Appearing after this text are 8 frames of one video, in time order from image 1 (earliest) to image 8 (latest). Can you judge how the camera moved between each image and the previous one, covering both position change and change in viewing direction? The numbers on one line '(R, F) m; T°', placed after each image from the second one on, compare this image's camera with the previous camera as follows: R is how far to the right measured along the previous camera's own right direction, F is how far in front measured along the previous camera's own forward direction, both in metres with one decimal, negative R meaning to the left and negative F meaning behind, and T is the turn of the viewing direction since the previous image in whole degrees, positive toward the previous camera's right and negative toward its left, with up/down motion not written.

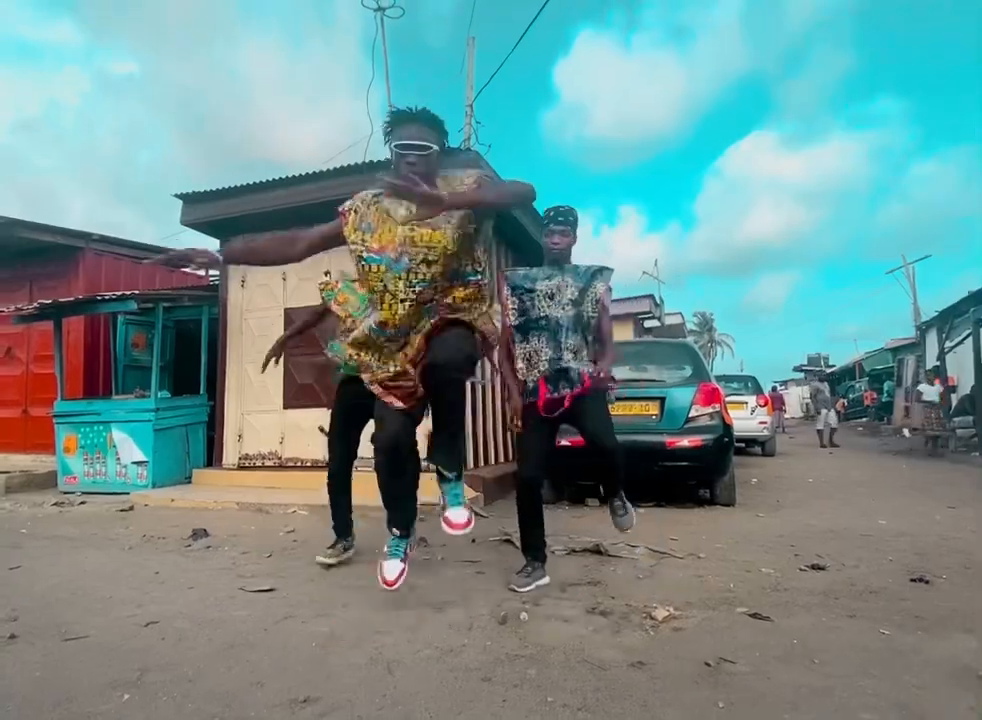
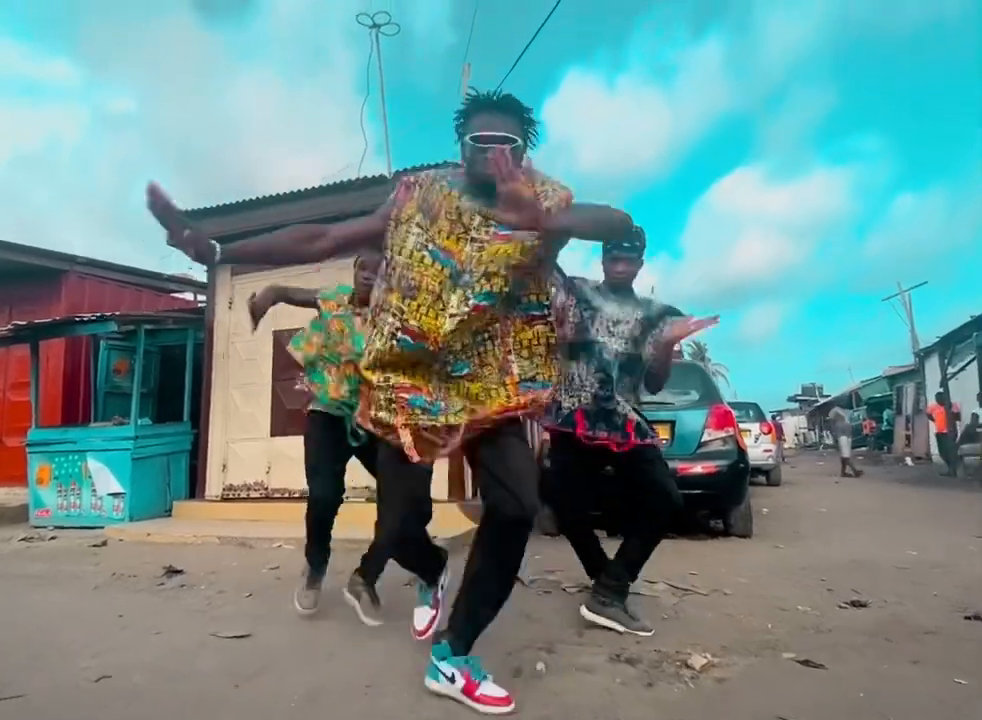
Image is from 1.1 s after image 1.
(-0.1, +0.4) m; +1°
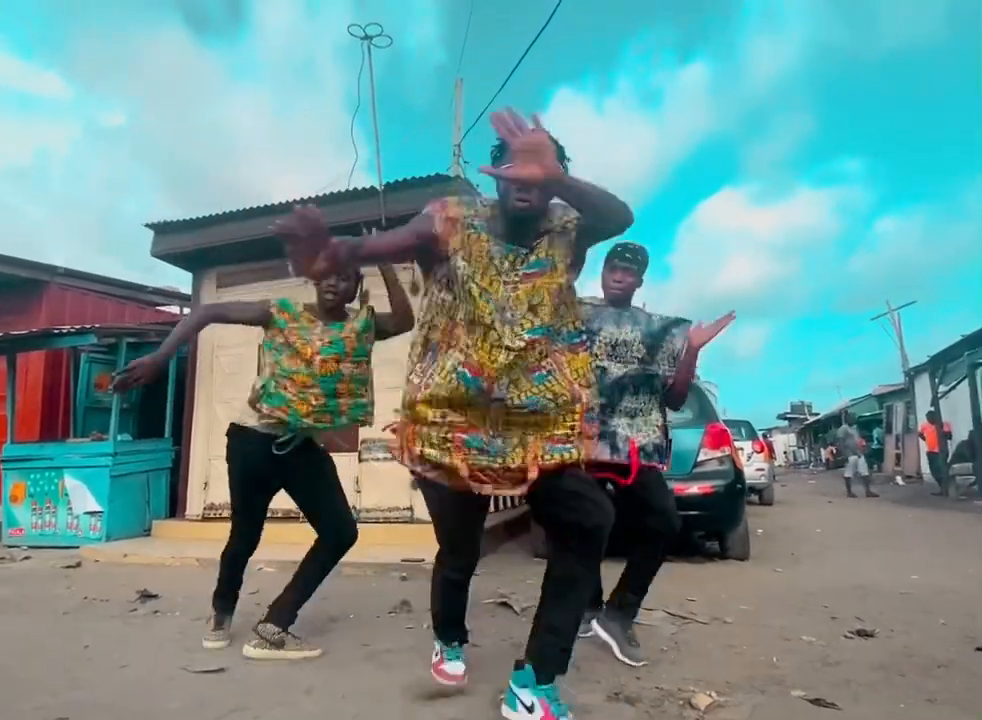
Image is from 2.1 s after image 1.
(0.0, +0.2) m; +1°
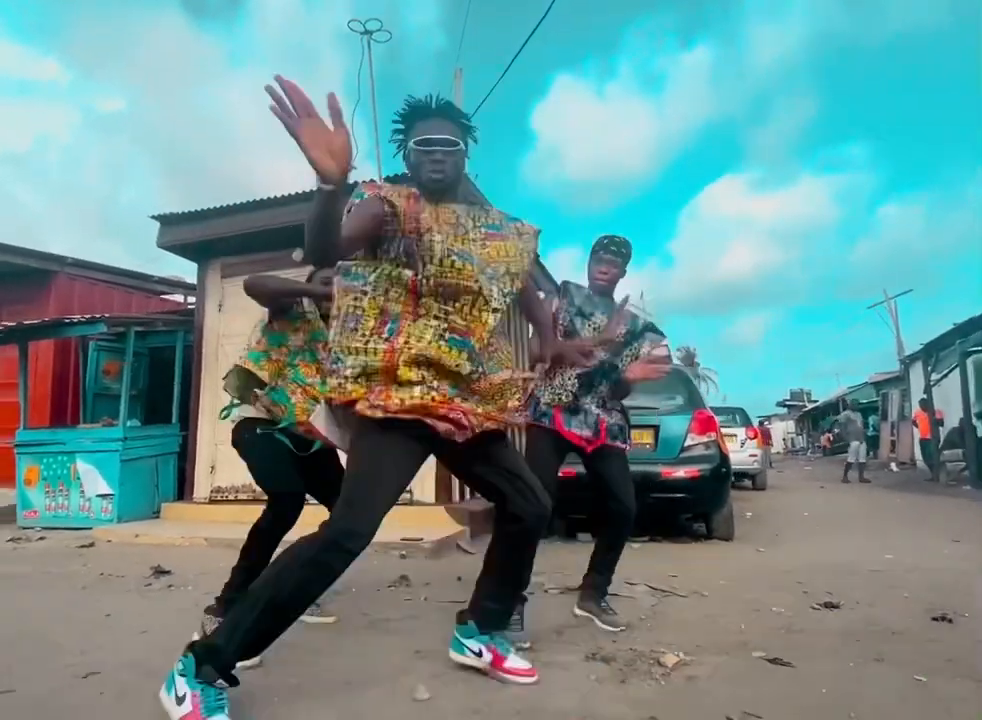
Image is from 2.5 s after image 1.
(+0.1, -0.2) m; 0°
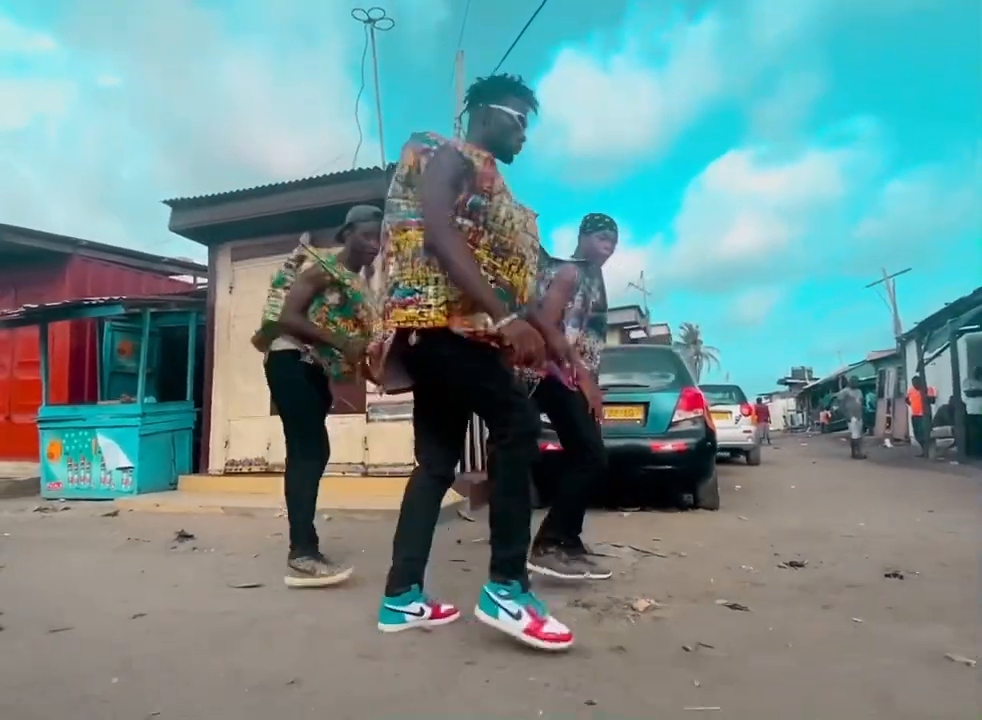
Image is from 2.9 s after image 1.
(0.0, -0.4) m; 0°
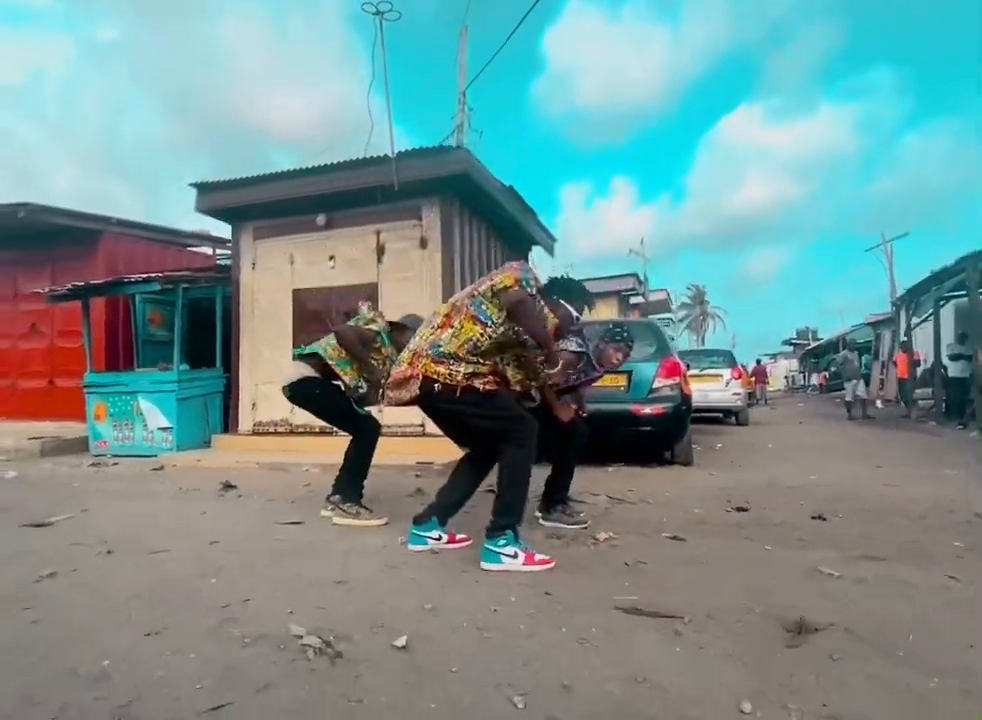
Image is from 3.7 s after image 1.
(+0.1, -0.8) m; -1°
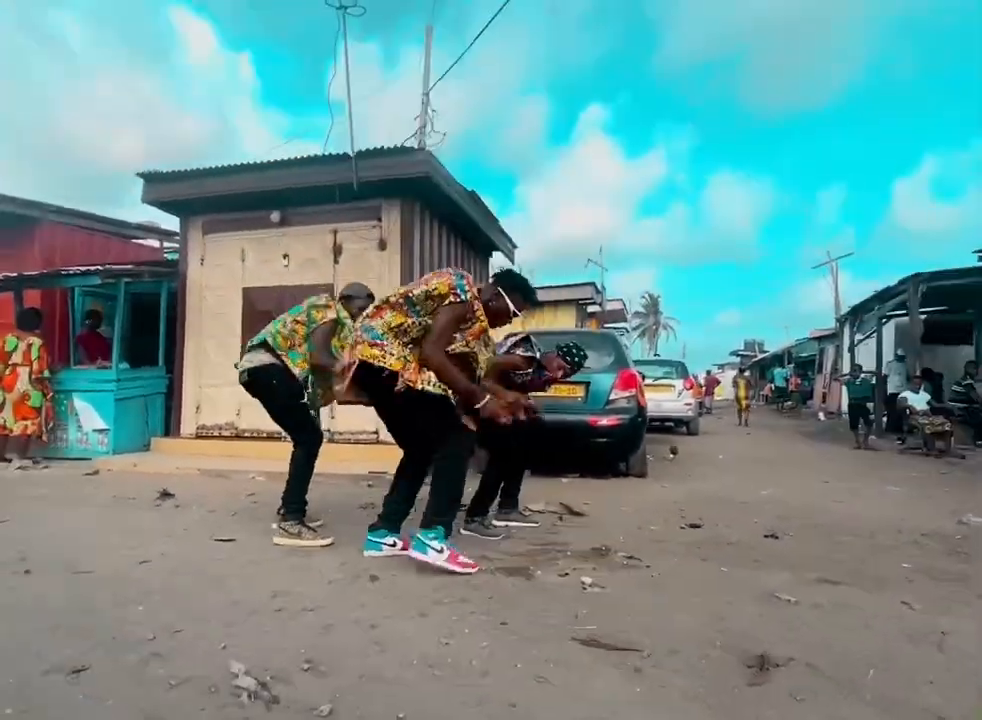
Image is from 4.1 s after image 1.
(0.0, +0.1) m; +4°
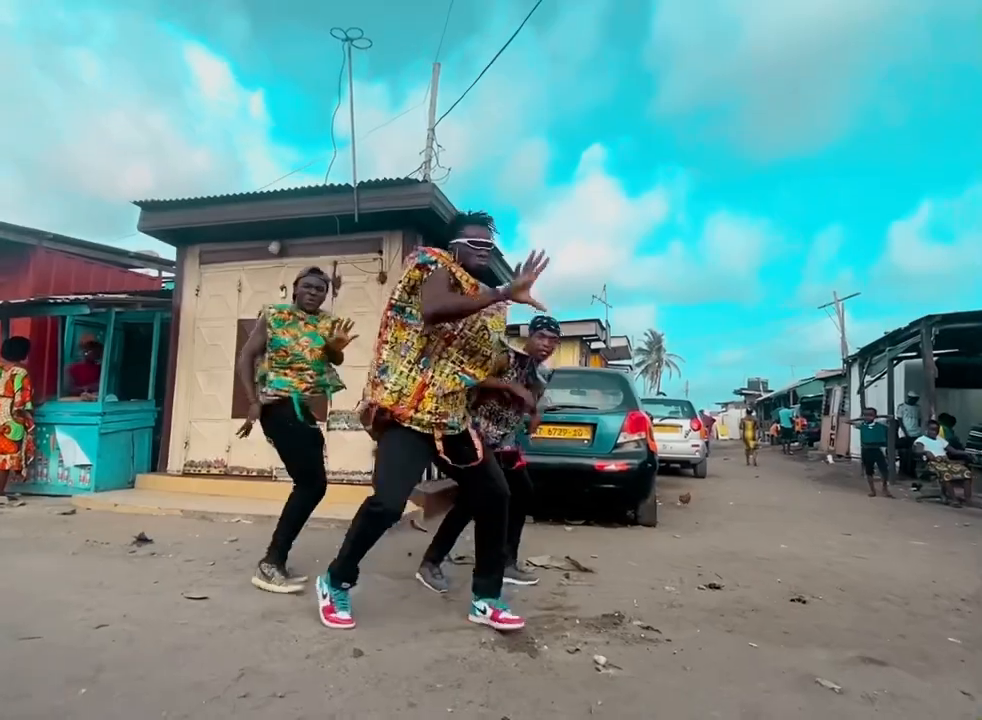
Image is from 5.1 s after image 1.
(0.0, +0.3) m; 0°
